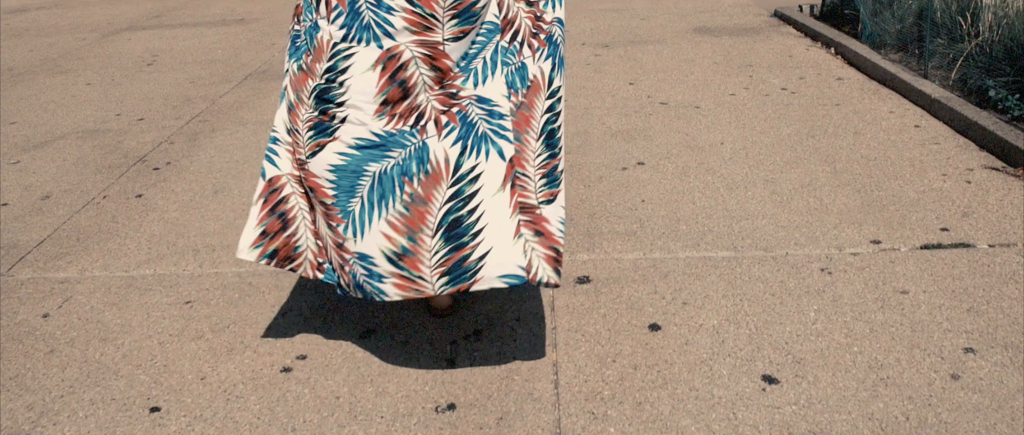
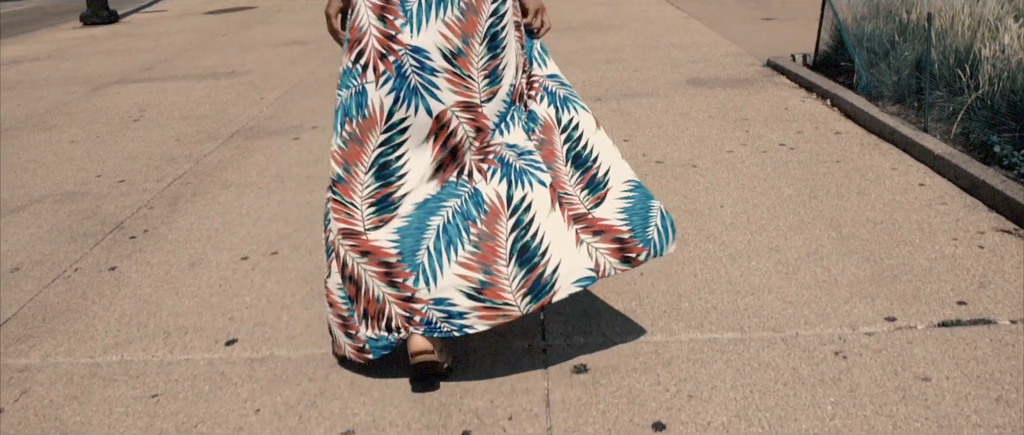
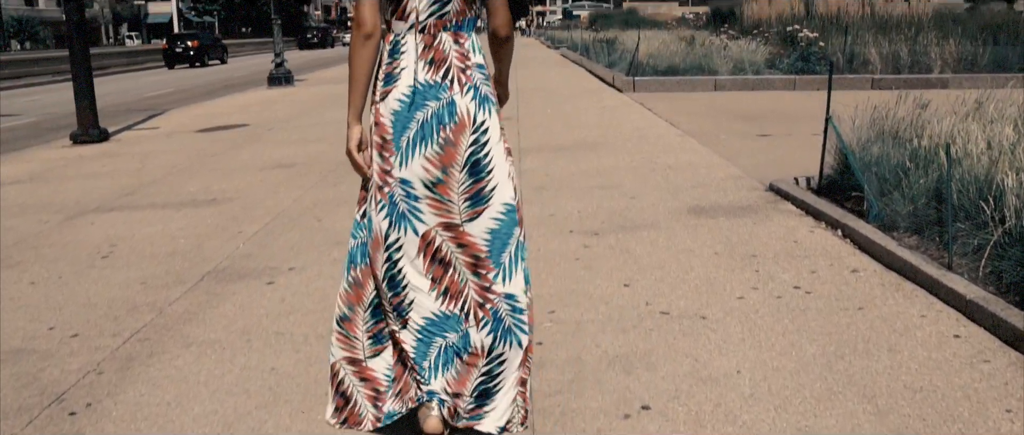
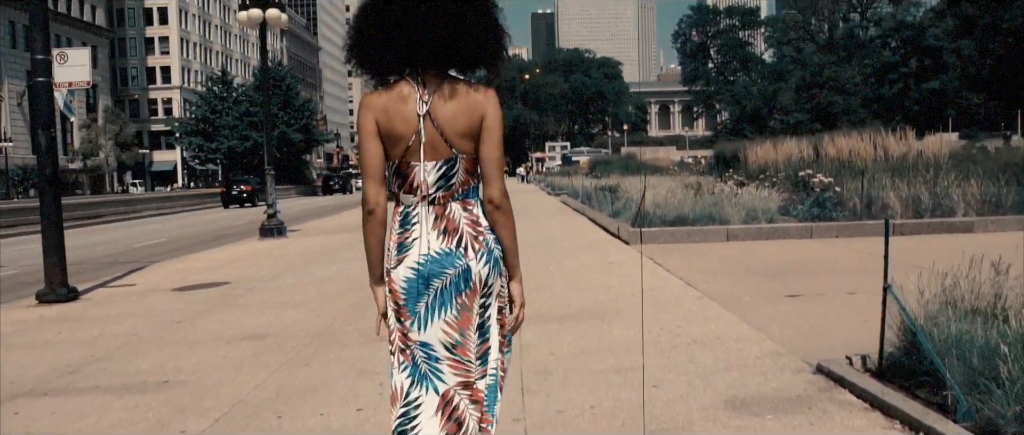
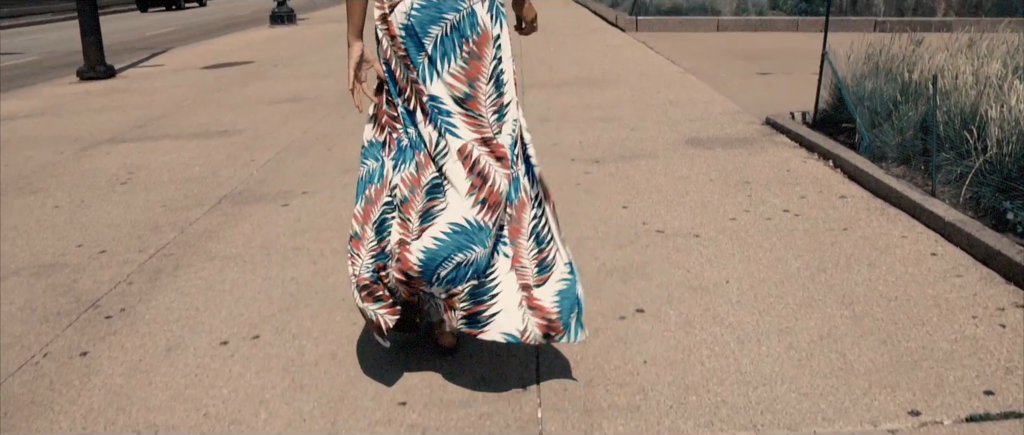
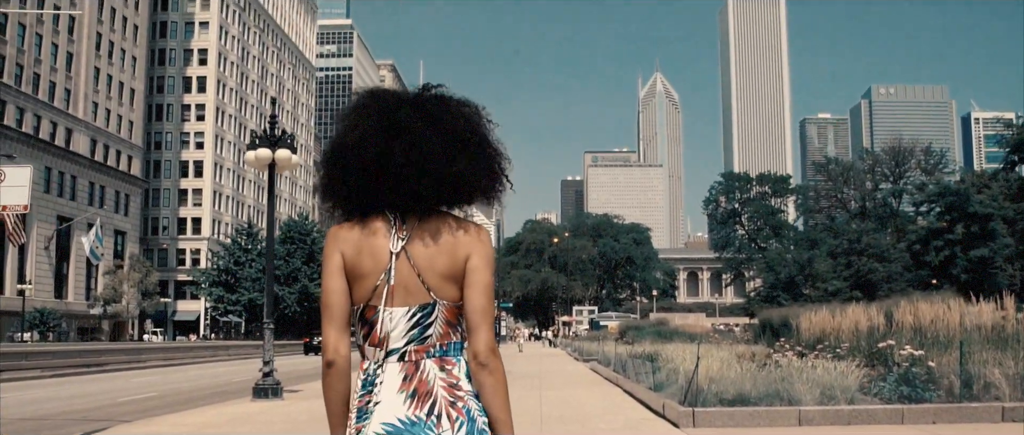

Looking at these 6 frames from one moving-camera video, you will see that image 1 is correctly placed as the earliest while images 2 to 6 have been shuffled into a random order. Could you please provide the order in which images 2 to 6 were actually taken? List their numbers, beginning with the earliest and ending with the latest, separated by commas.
2, 5, 3, 4, 6
